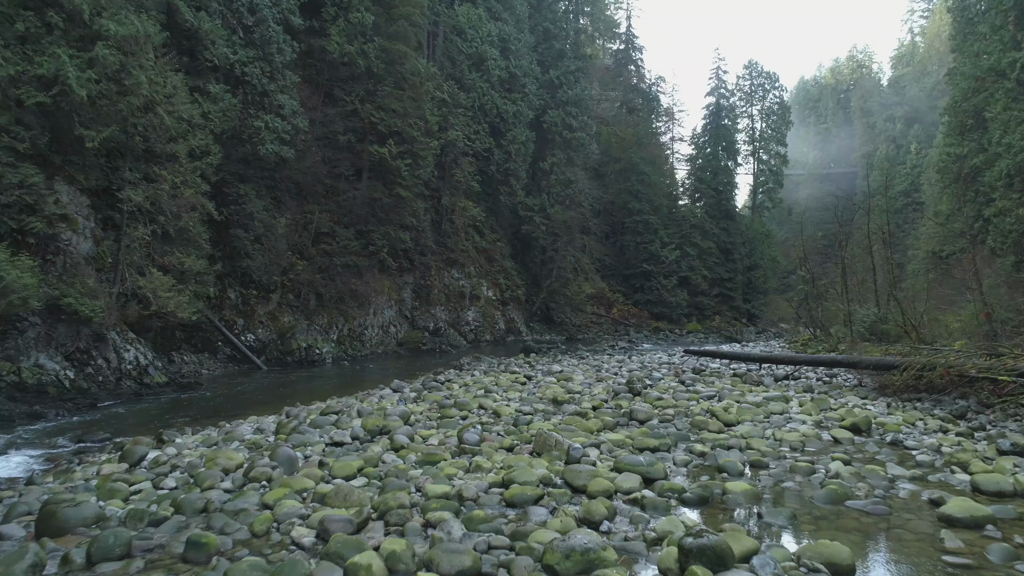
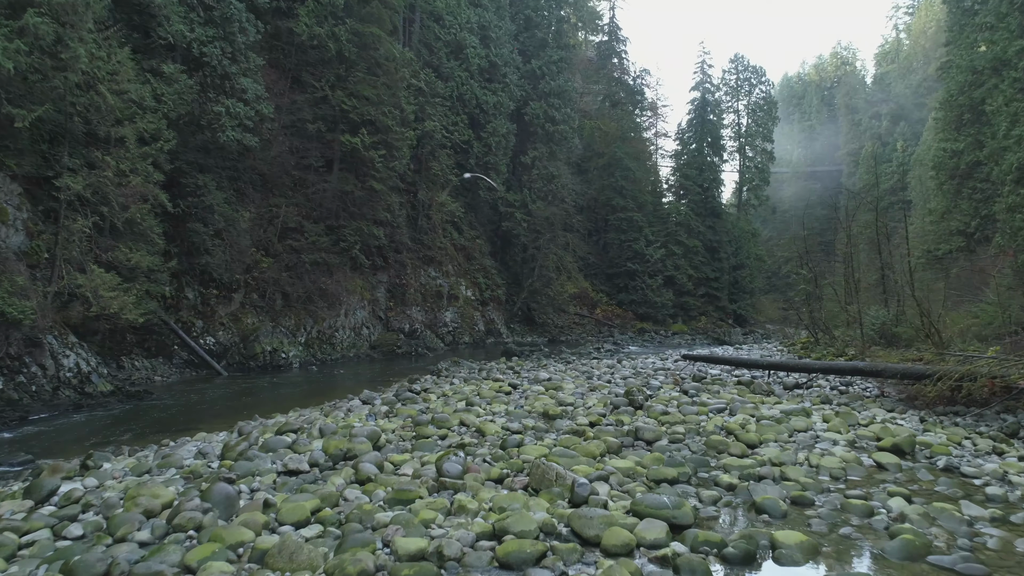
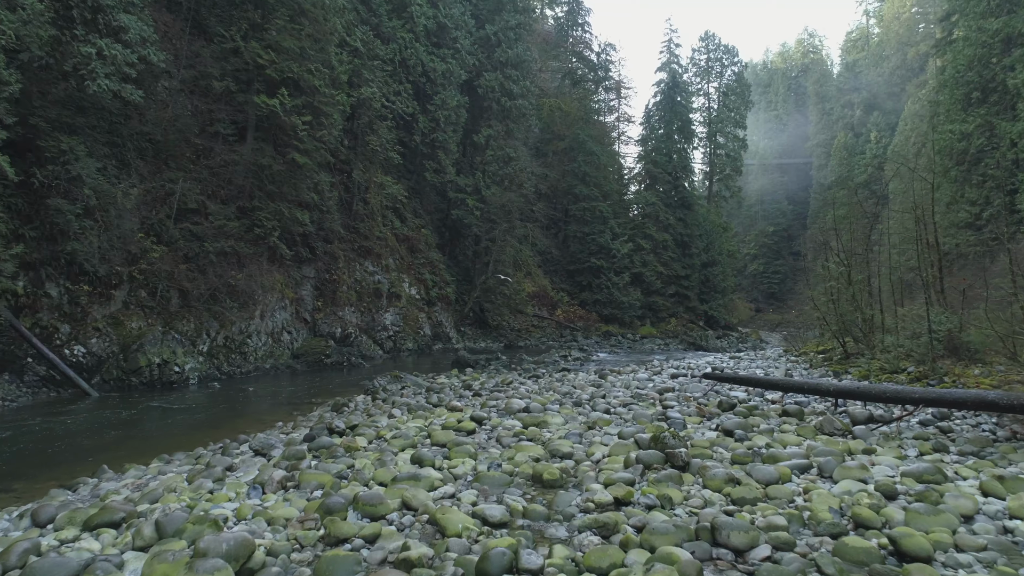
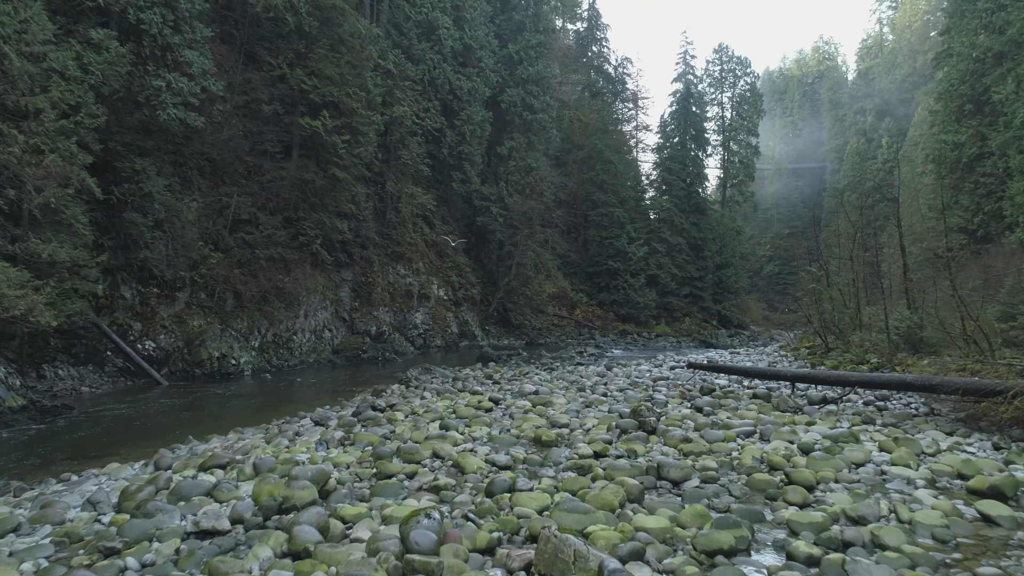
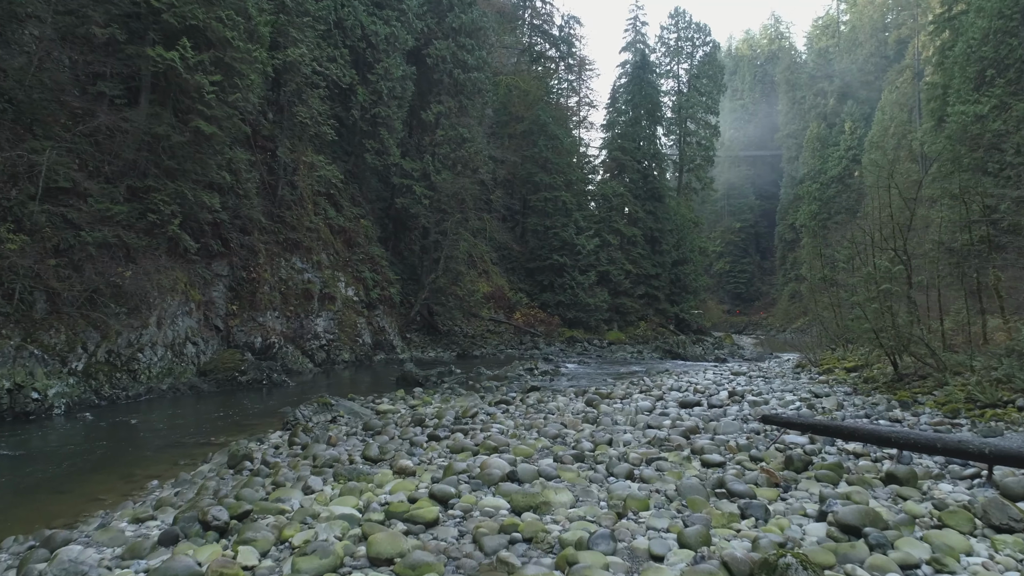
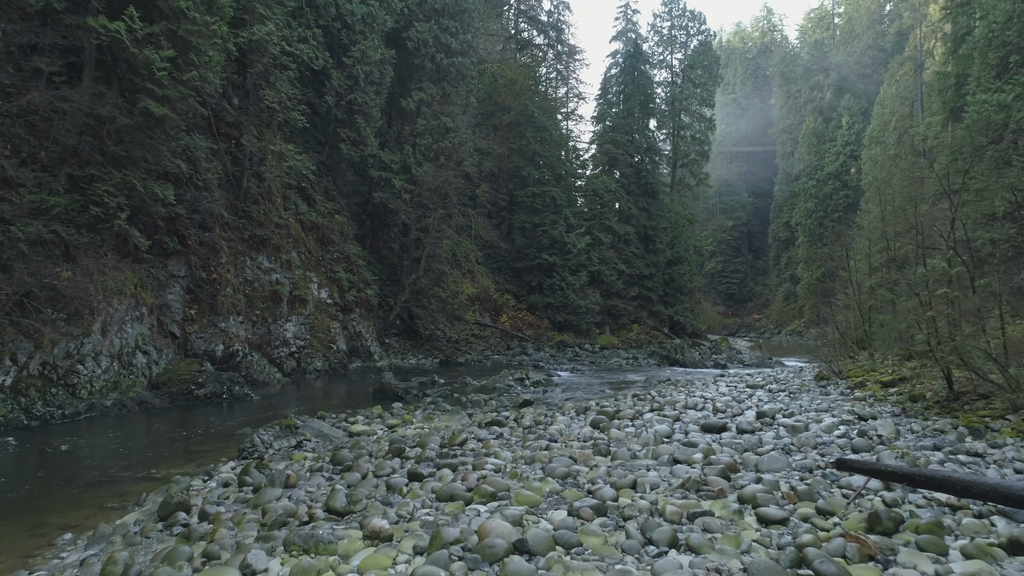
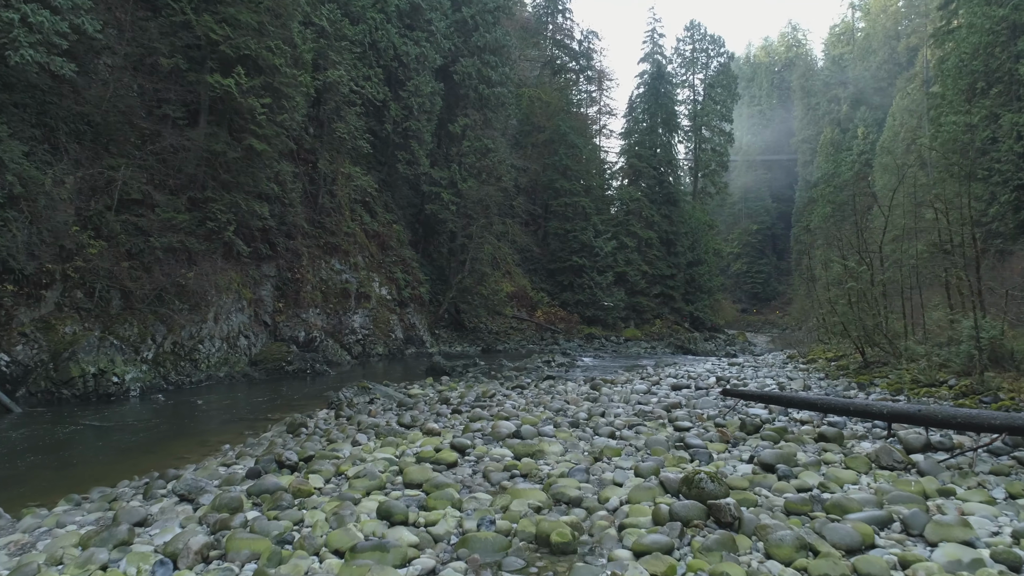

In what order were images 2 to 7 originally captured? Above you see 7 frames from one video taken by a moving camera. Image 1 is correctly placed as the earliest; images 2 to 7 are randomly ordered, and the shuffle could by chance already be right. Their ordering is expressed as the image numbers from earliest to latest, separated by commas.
2, 4, 3, 7, 5, 6
